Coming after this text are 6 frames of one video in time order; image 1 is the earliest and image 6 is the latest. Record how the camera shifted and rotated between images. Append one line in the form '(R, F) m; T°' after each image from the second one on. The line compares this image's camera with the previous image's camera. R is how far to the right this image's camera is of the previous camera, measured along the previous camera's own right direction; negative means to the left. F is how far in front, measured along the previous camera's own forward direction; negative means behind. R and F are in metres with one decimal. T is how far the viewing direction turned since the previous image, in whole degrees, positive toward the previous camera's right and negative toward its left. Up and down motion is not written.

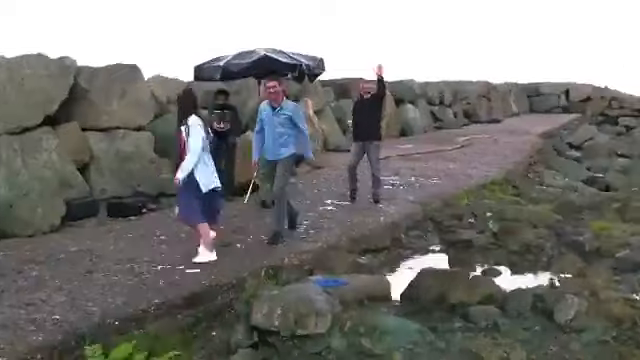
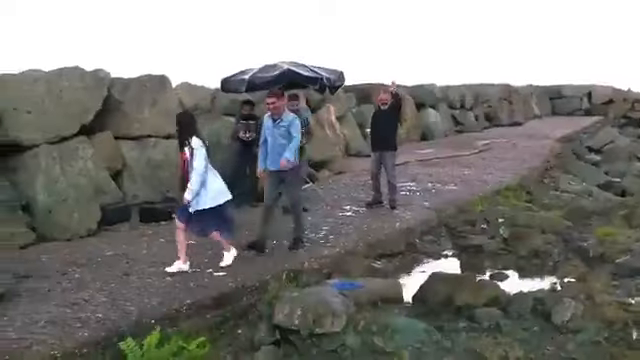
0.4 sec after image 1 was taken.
(0.0, -0.3) m; -2°
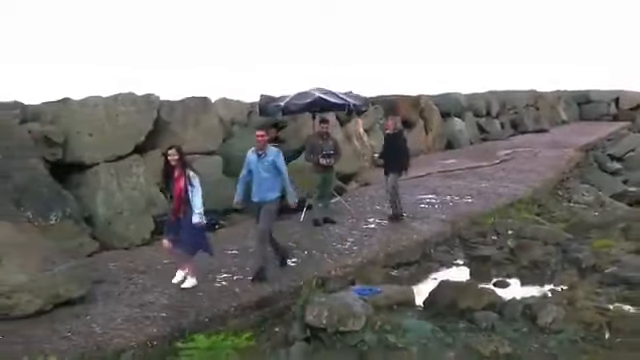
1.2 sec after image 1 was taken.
(0.0, -0.7) m; -2°
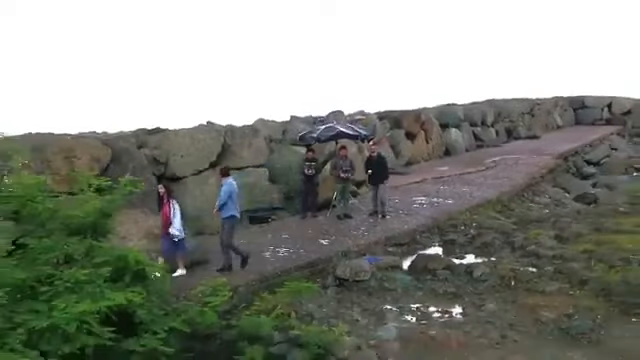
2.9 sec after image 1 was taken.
(-0.1, -2.9) m; -1°
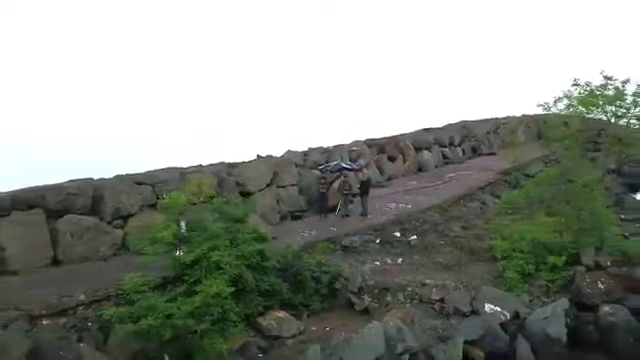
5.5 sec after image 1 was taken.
(-0.2, -7.0) m; 0°
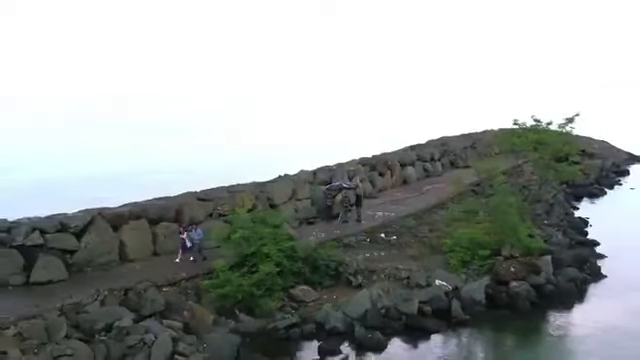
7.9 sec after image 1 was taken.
(-0.3, -6.4) m; 0°
